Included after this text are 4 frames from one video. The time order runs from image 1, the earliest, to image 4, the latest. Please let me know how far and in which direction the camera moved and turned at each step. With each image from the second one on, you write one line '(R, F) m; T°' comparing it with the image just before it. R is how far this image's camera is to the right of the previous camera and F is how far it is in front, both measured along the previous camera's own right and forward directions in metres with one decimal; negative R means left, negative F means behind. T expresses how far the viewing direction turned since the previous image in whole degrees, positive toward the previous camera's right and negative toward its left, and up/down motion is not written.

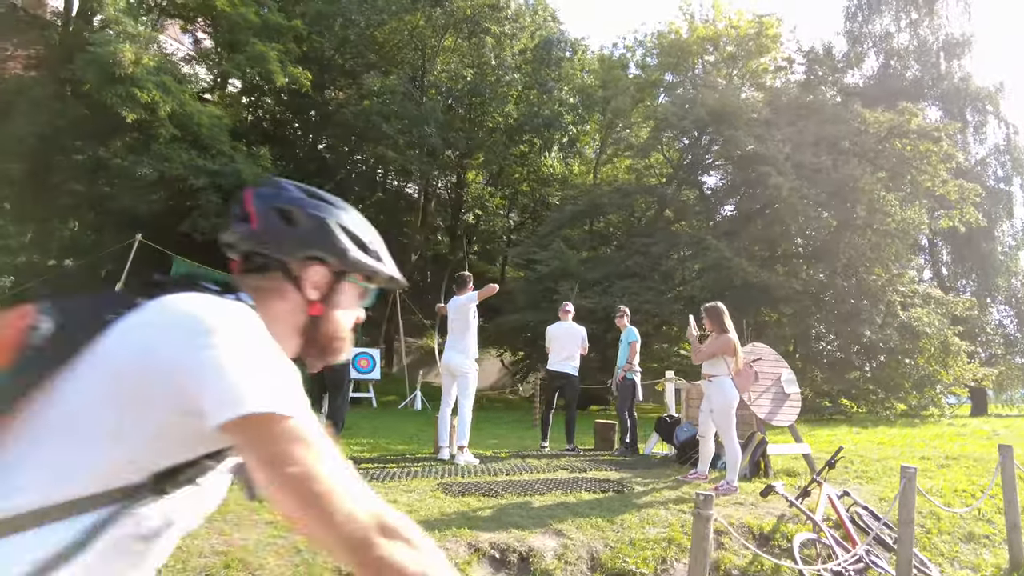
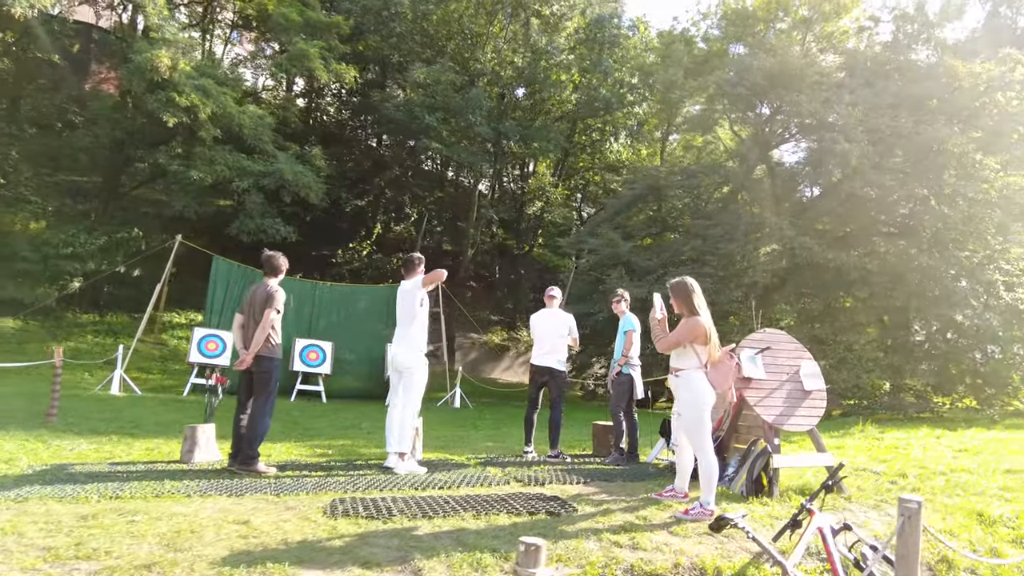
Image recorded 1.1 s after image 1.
(+1.4, +1.1) m; -8°
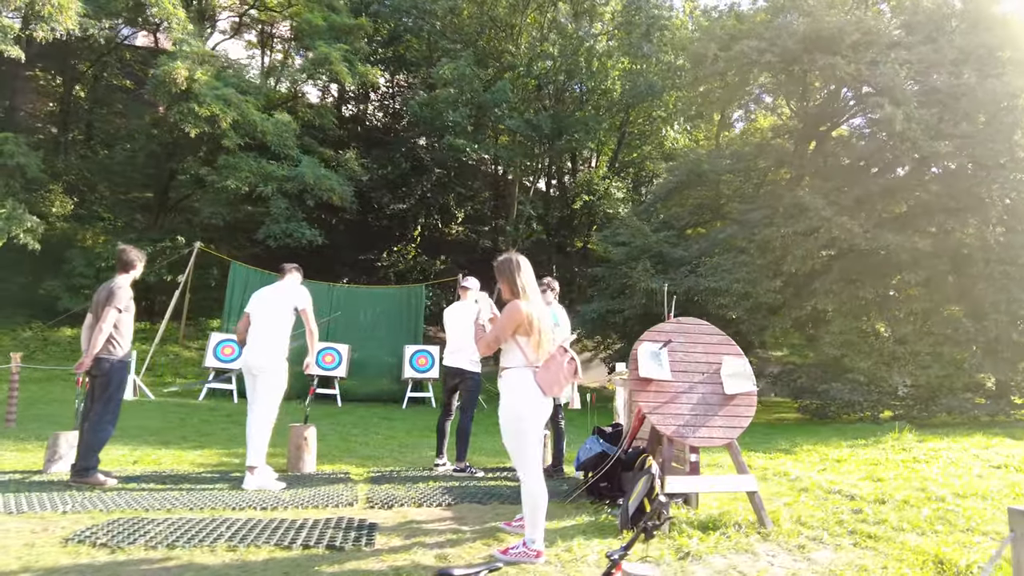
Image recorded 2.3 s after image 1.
(+1.9, +1.1) m; -8°
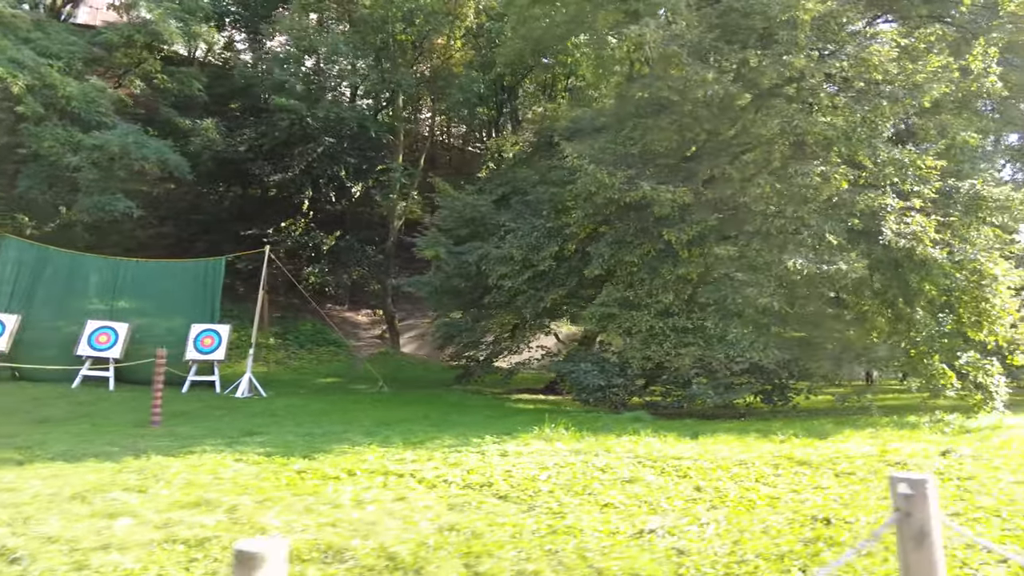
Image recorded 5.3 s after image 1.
(+6.3, +2.2) m; -4°
